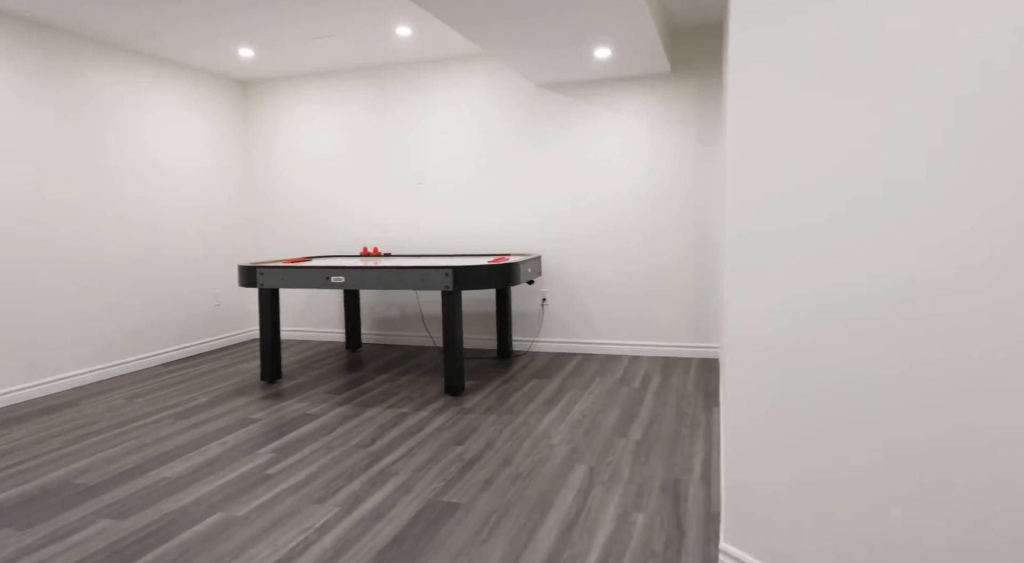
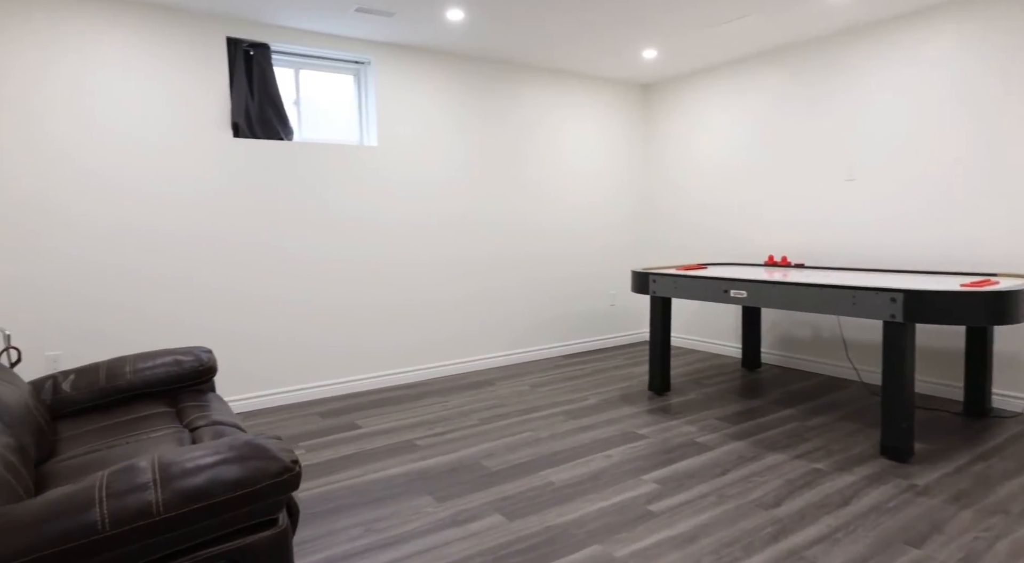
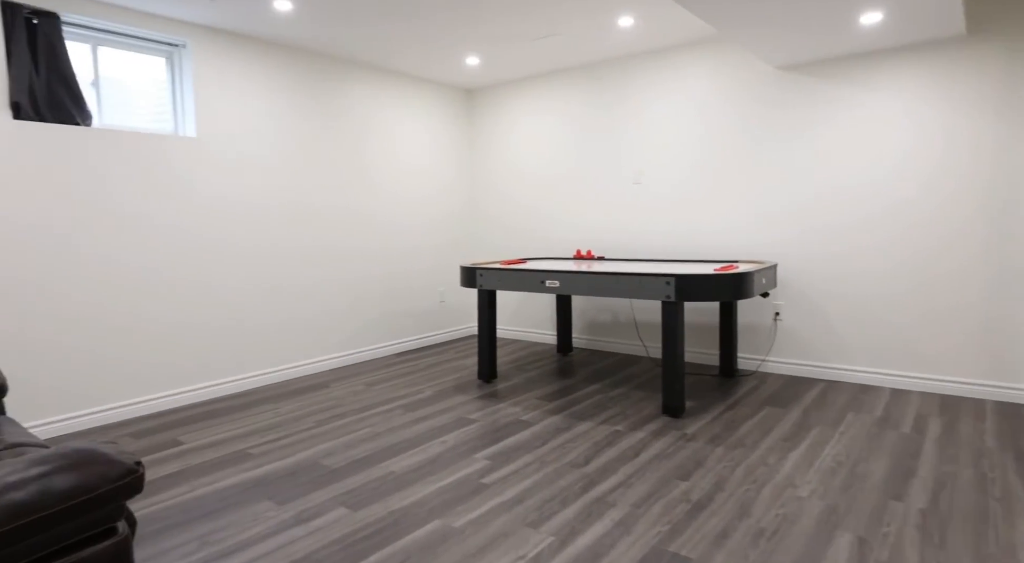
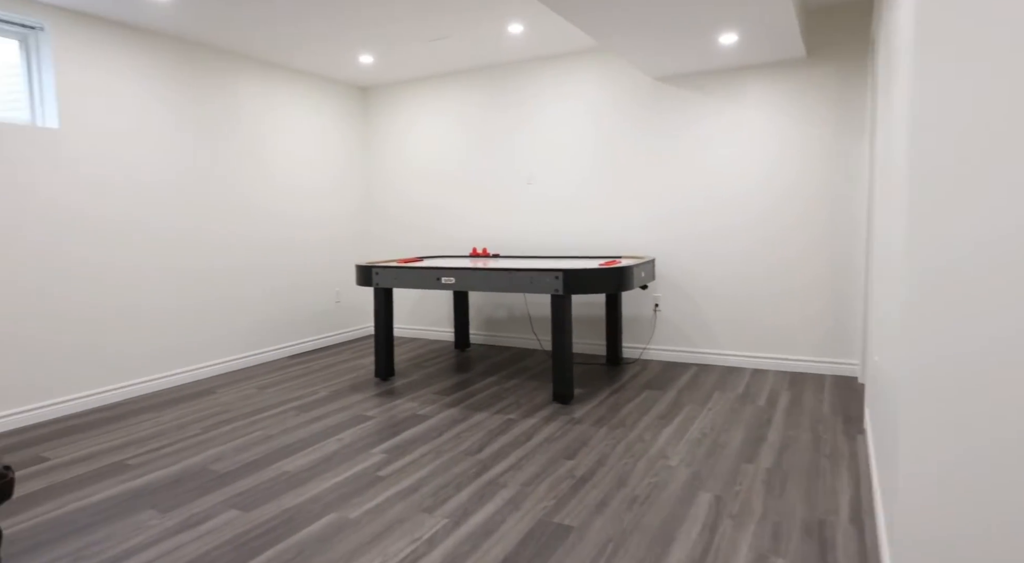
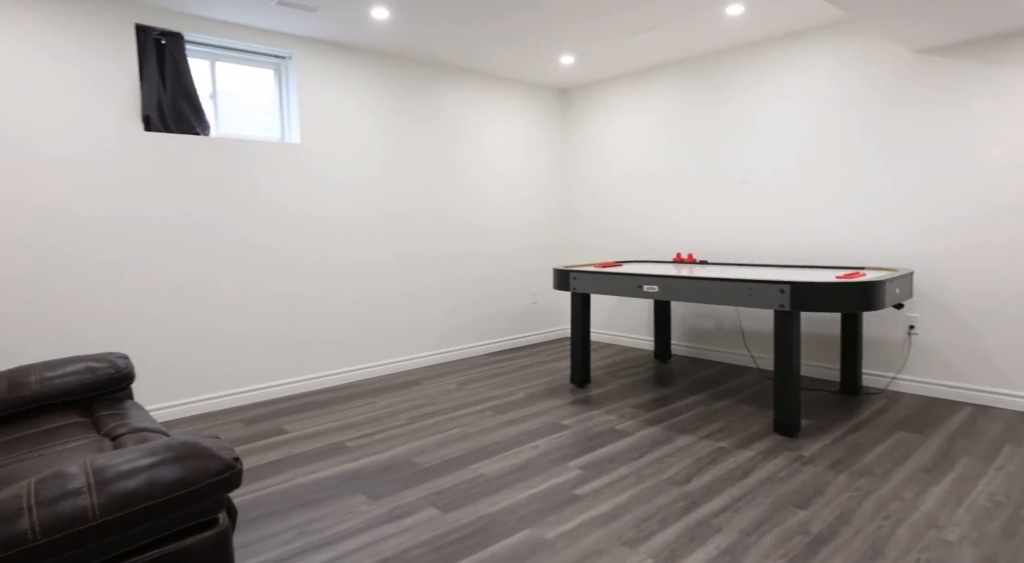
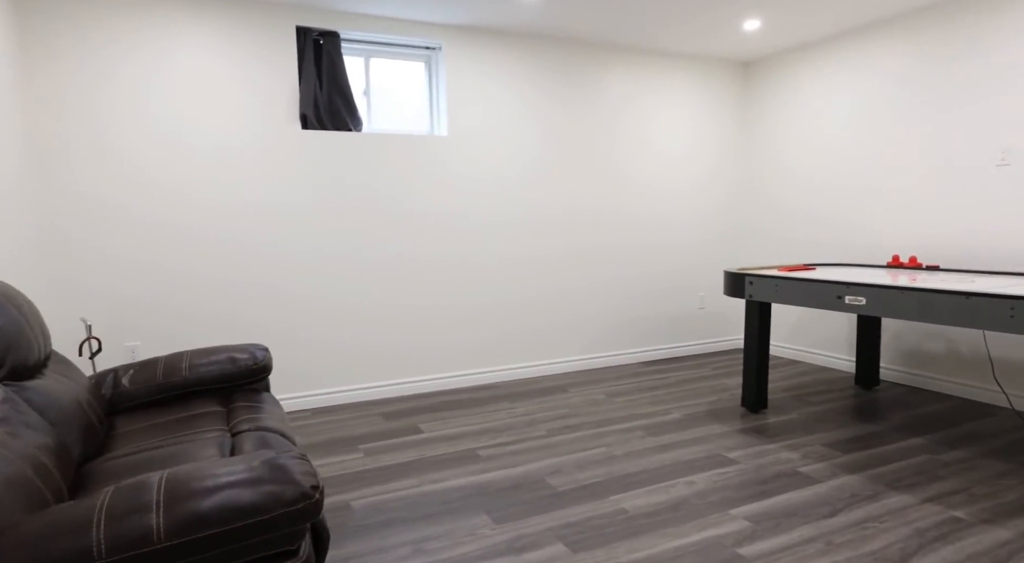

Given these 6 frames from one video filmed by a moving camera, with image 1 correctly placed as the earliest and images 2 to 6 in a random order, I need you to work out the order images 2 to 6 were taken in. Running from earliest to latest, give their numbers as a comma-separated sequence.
4, 3, 5, 2, 6
